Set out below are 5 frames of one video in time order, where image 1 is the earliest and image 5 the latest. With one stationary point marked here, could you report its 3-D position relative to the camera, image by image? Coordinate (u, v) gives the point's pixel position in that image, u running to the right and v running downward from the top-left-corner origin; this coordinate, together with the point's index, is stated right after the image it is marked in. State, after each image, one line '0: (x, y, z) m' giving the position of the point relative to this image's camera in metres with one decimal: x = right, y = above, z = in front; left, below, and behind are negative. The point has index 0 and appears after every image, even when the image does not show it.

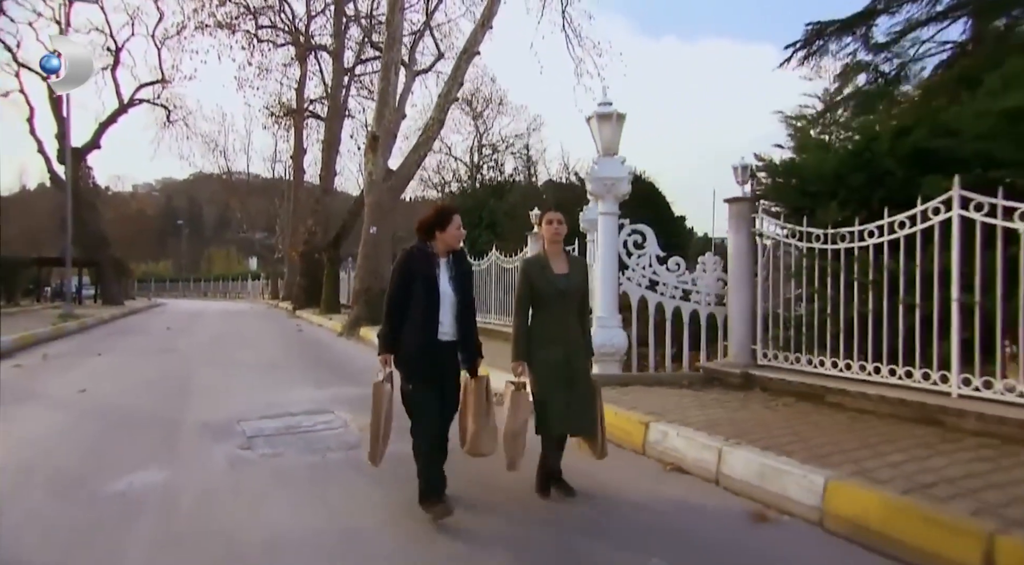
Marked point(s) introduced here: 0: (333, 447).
0: (-1.6, -1.5, +5.9) m
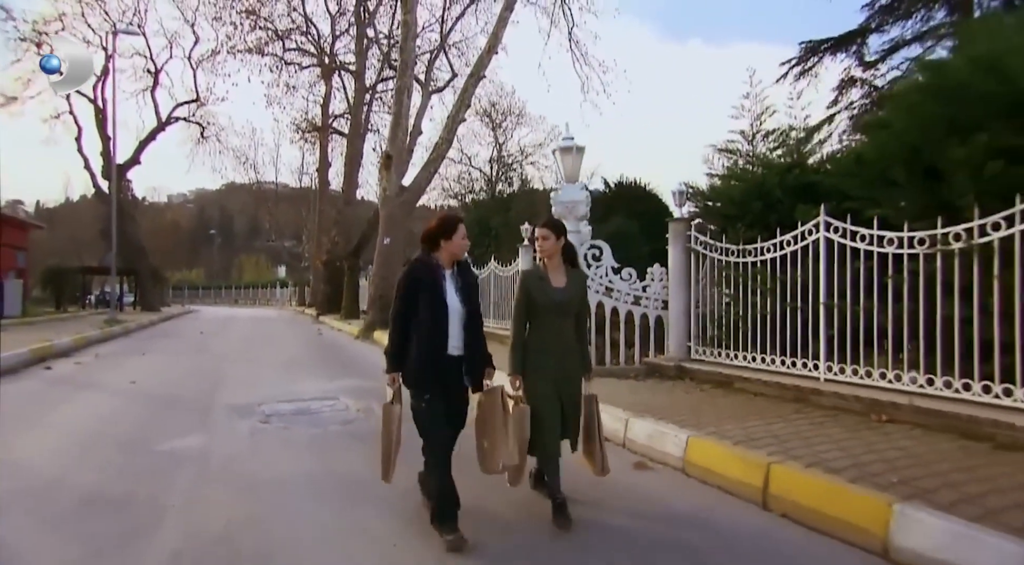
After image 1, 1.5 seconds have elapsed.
0: (-2.0, -1.6, +7.4) m
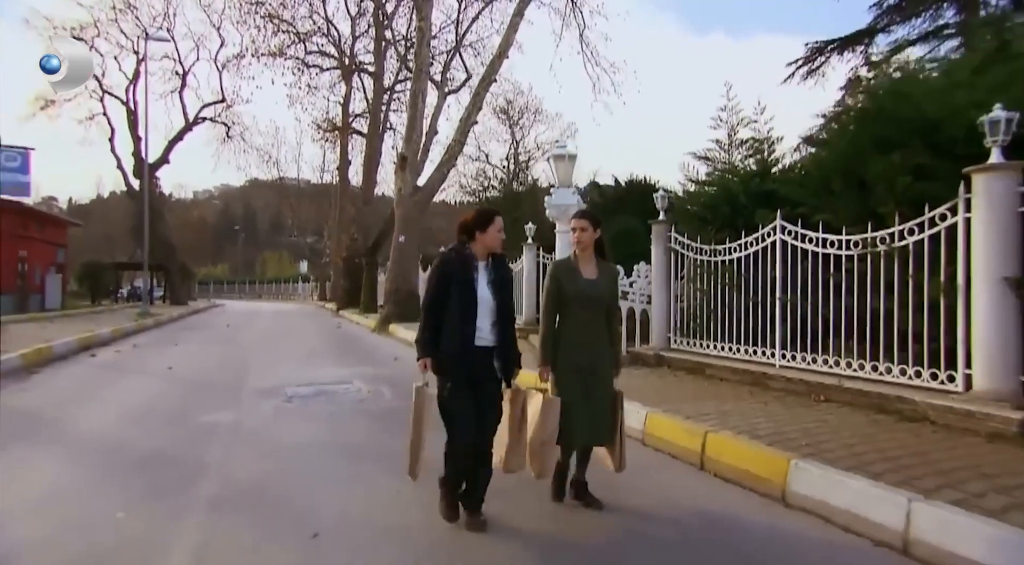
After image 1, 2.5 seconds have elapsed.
0: (-2.1, -1.5, +8.3) m
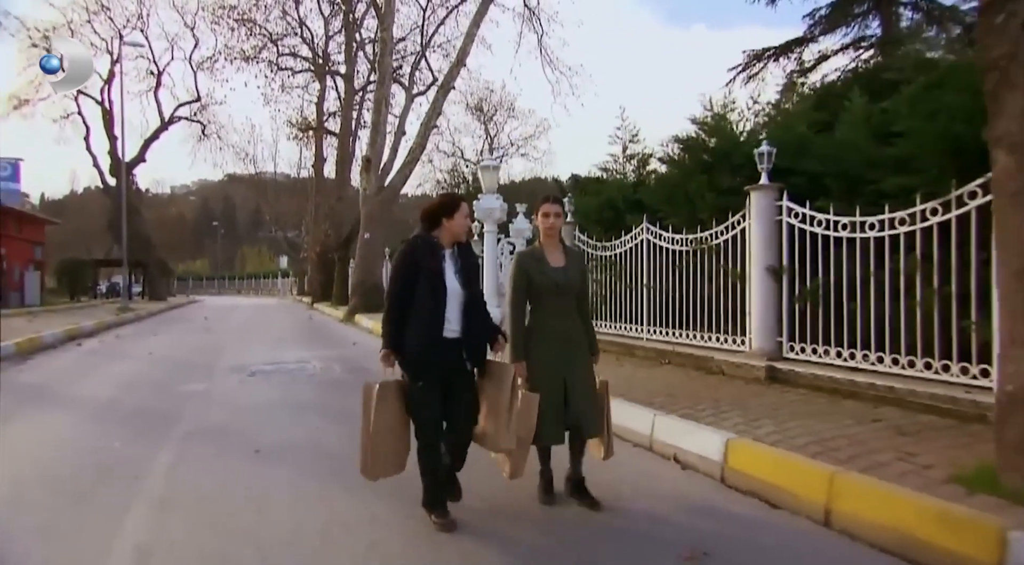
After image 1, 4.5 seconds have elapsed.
0: (-3.2, -1.4, +9.9) m
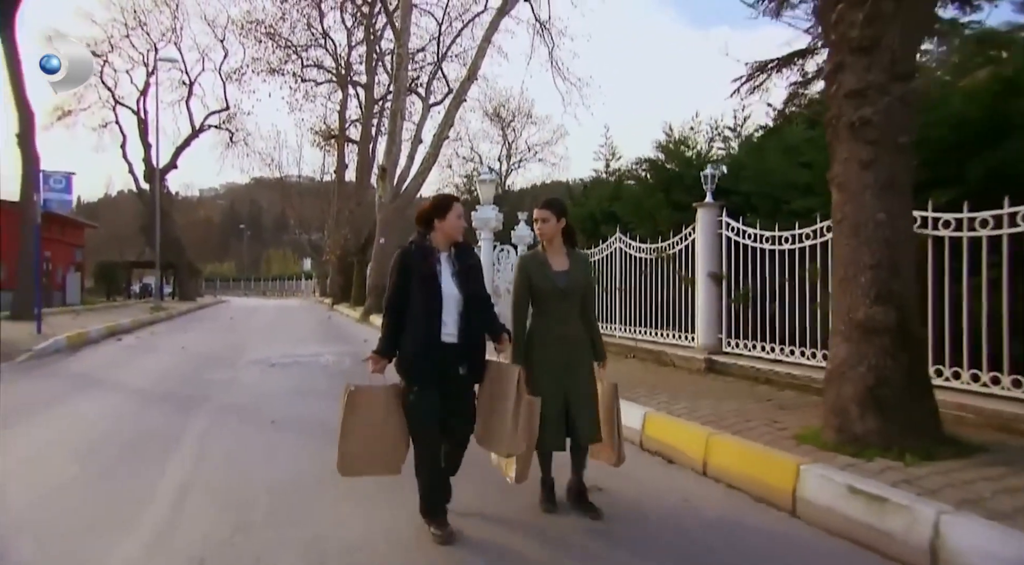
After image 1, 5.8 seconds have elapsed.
0: (-3.3, -1.5, +11.1) m
